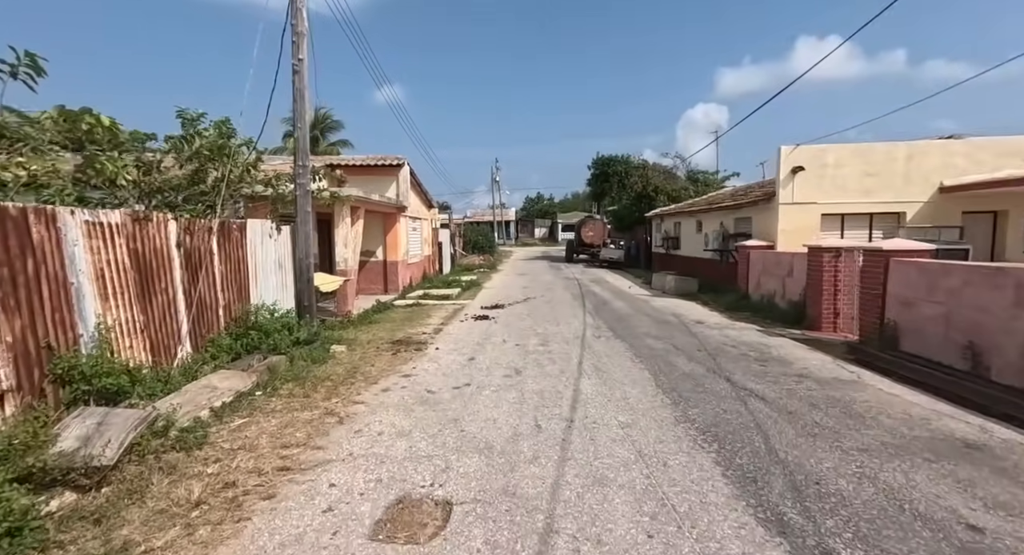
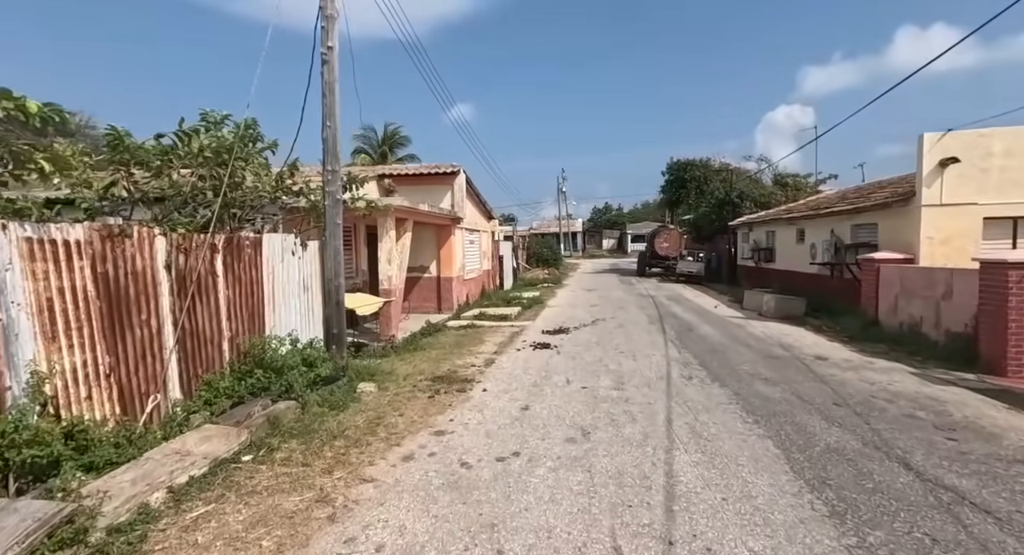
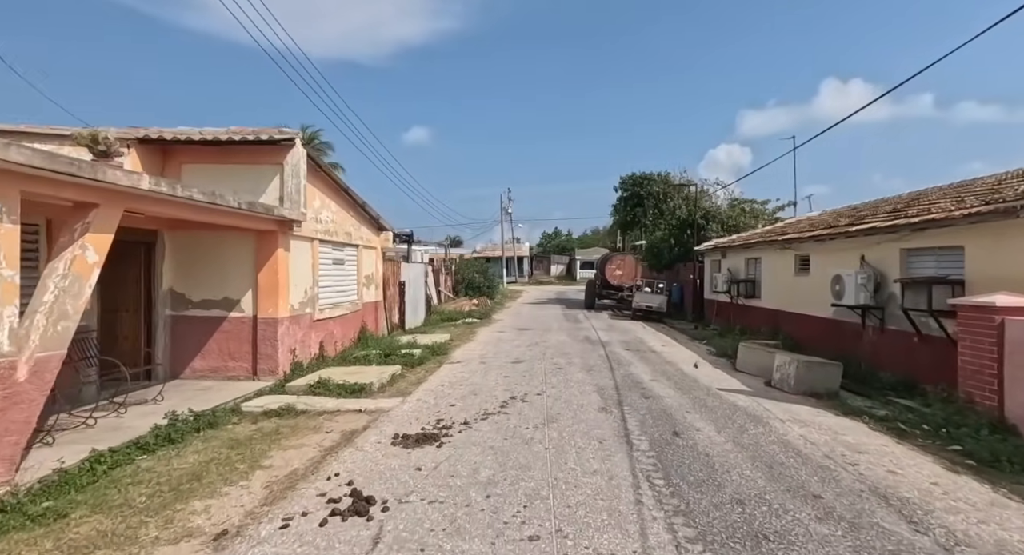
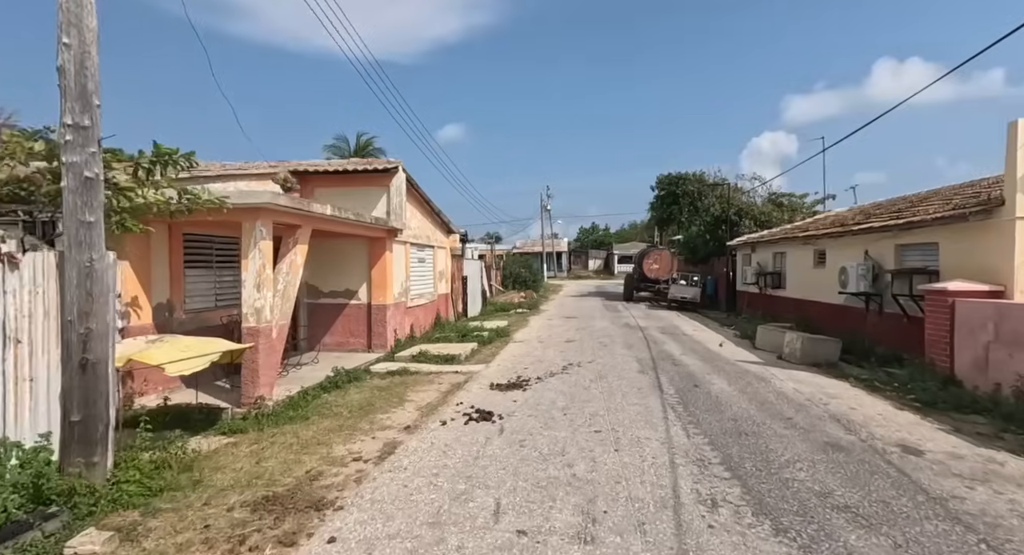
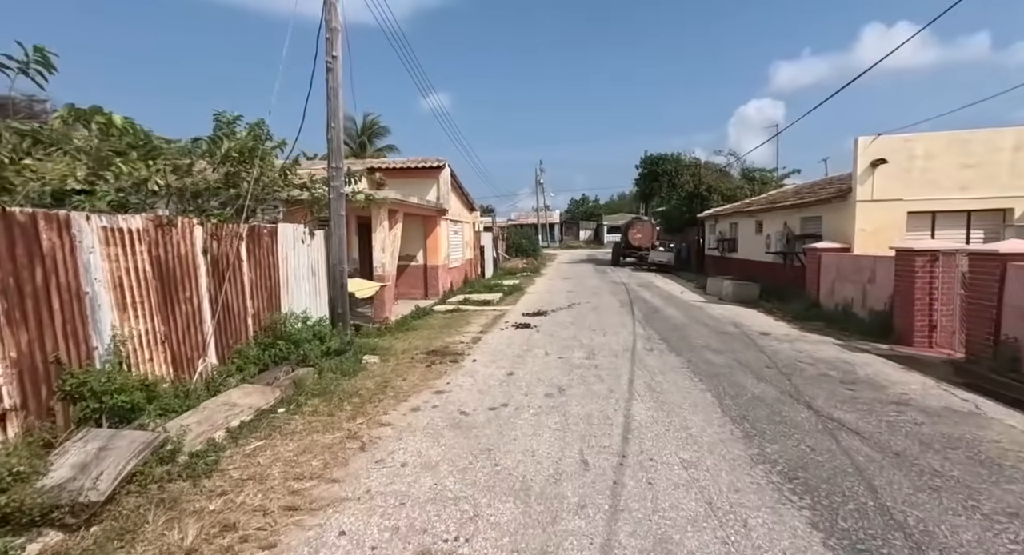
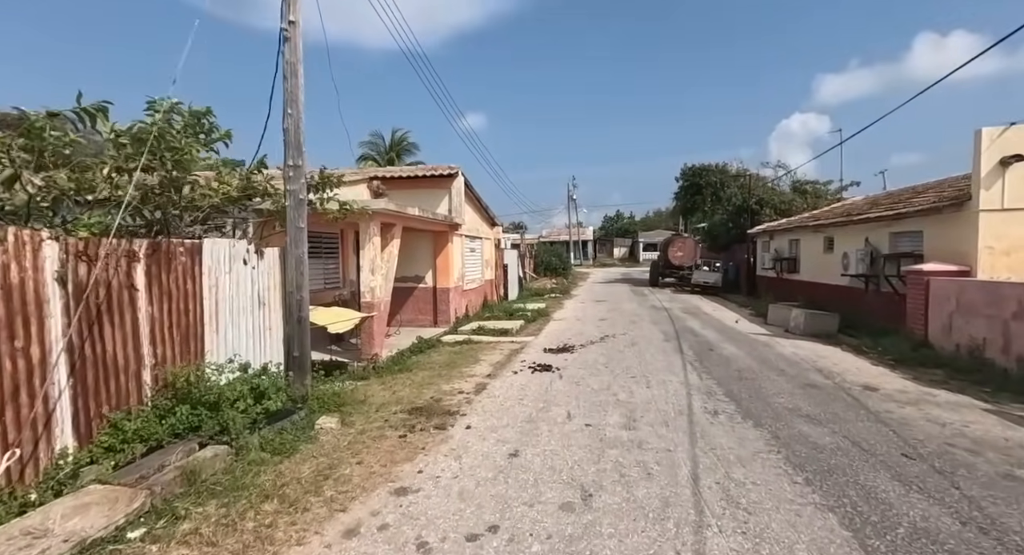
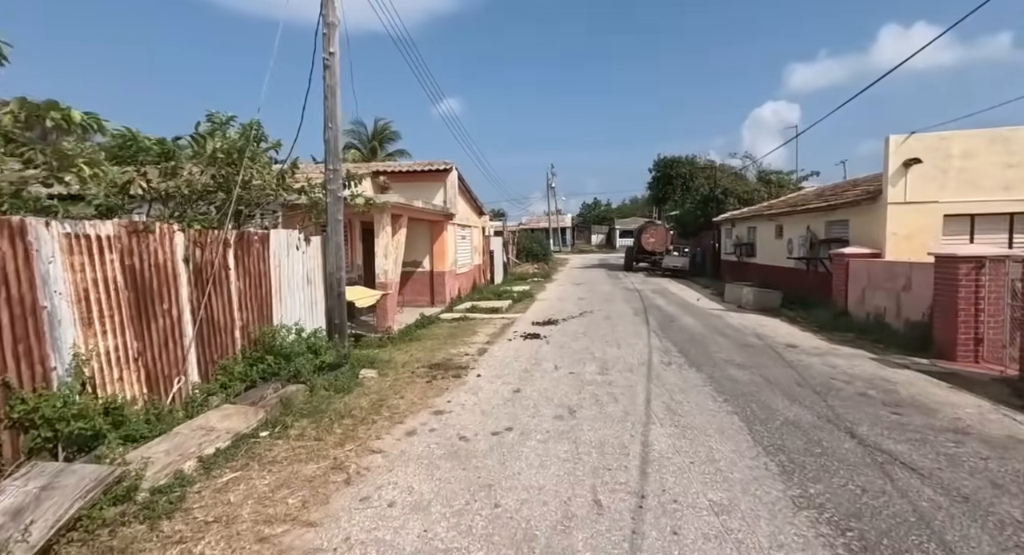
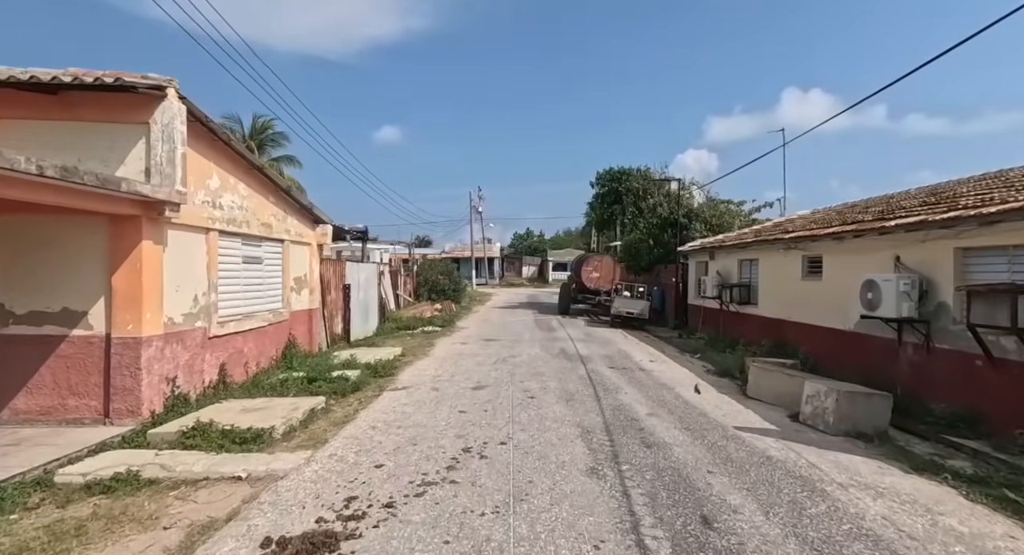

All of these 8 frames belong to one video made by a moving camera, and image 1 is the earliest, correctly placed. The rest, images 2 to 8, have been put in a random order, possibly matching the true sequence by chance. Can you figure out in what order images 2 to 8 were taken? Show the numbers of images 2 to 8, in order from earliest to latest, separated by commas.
5, 7, 2, 6, 4, 3, 8
